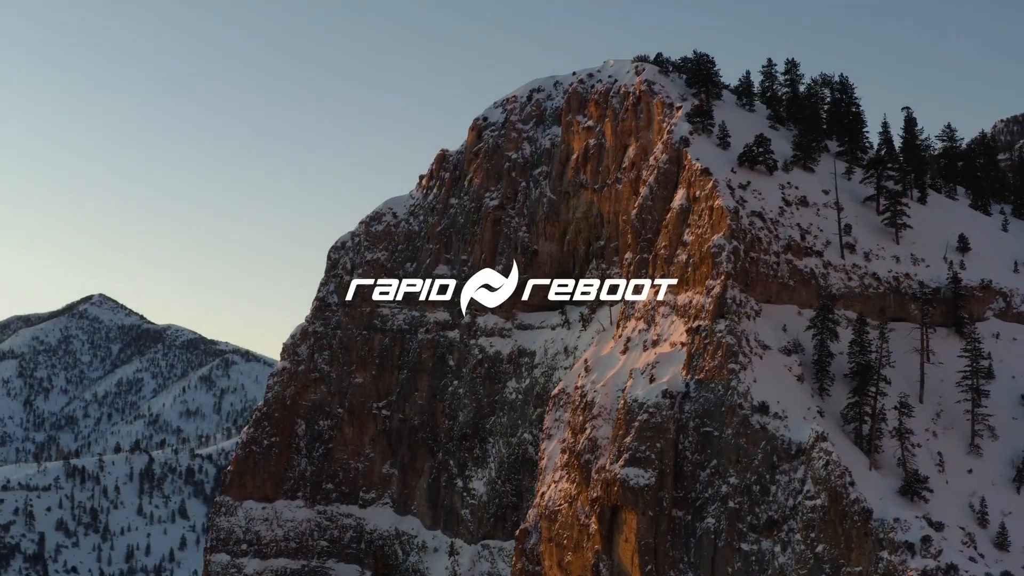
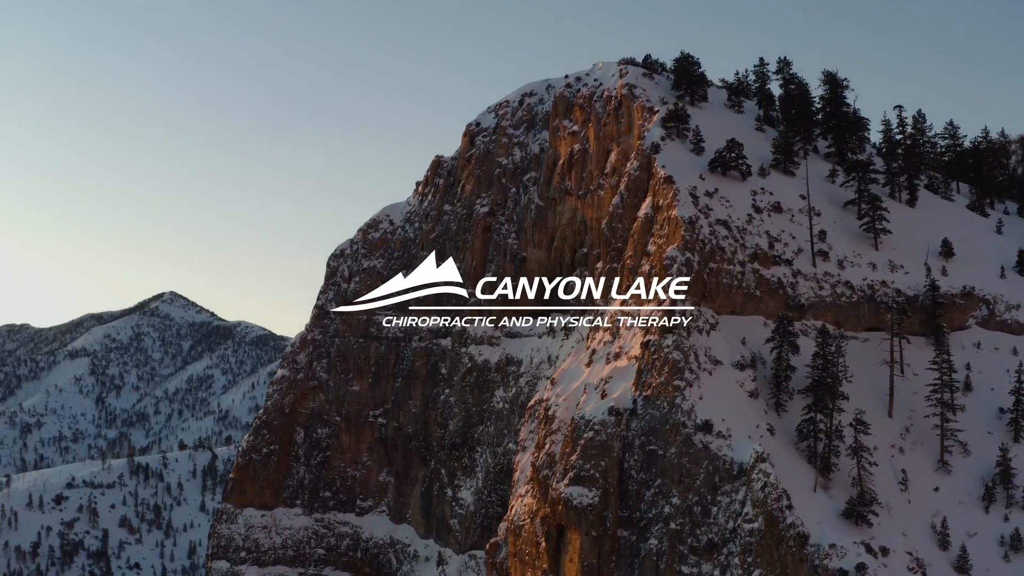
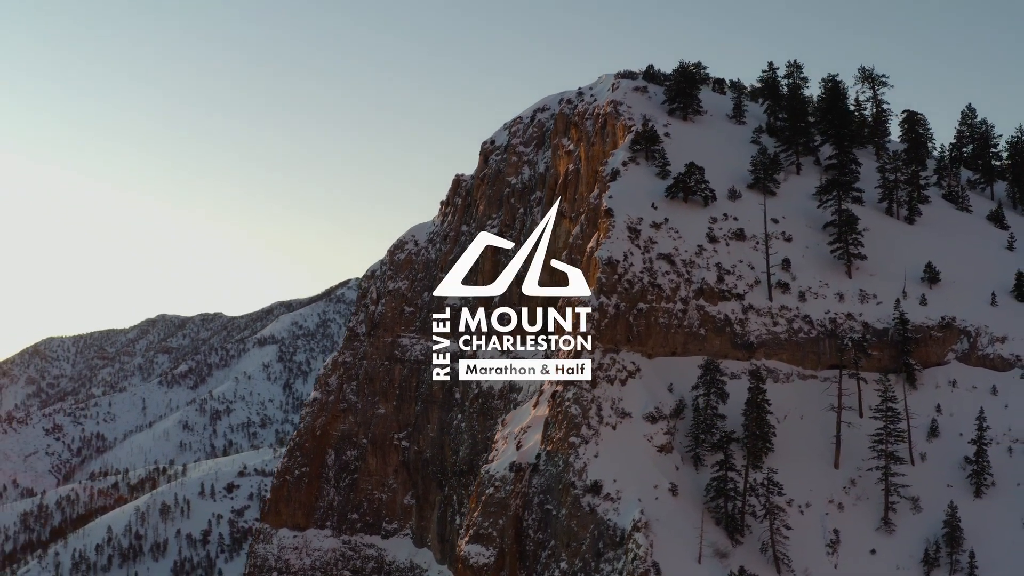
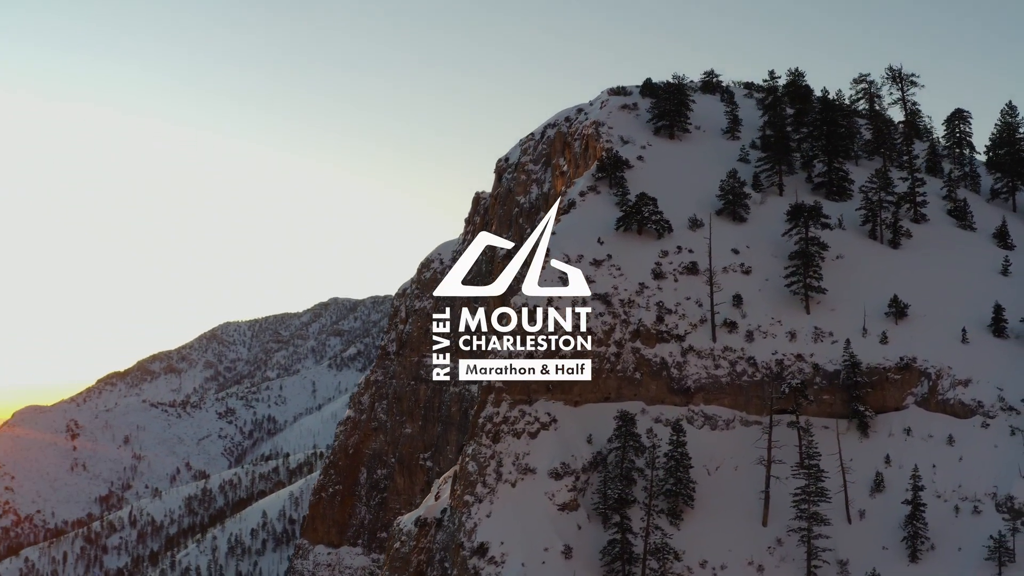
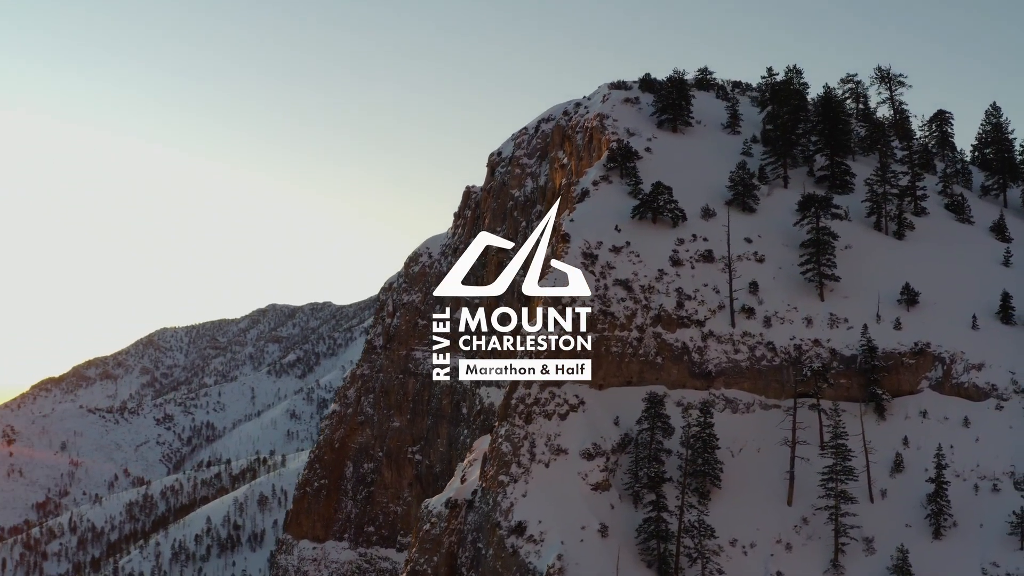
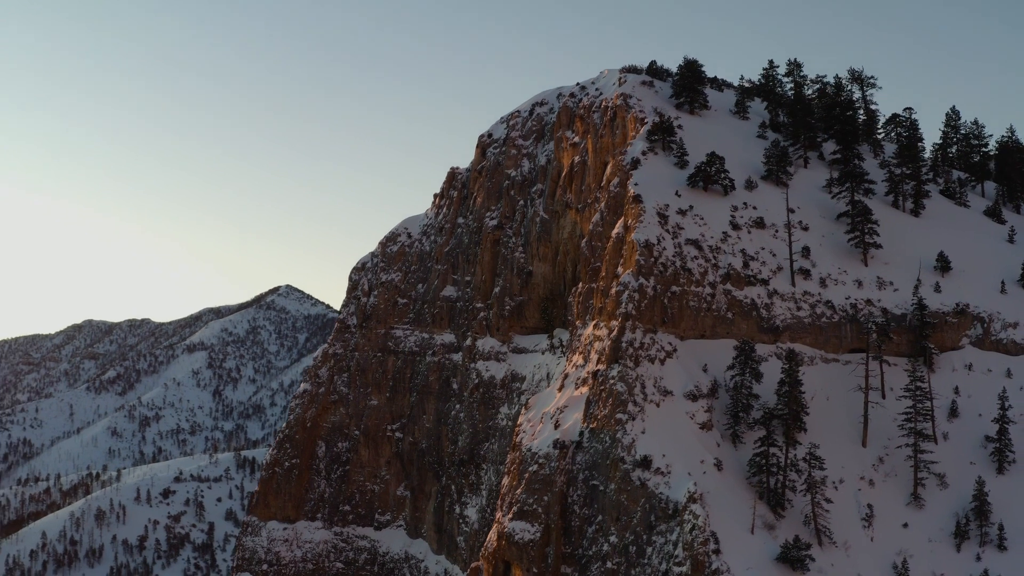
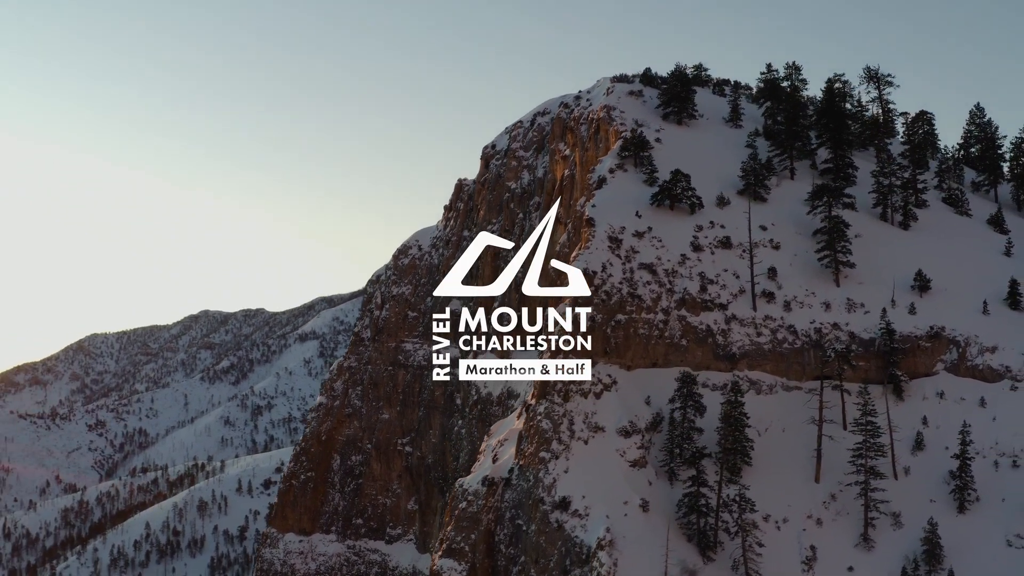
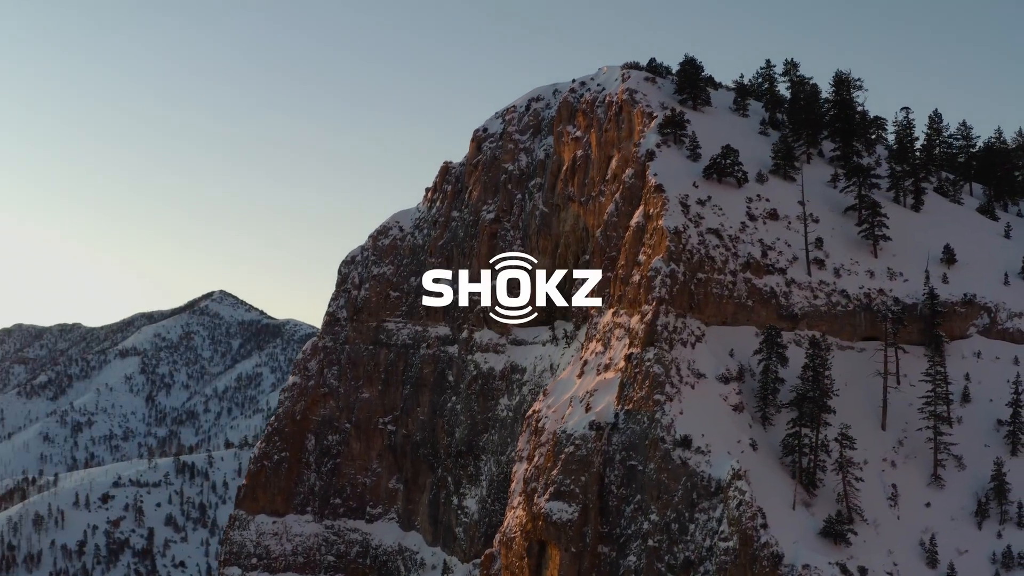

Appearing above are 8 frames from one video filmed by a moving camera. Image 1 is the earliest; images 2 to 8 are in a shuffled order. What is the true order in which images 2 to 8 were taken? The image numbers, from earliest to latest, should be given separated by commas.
2, 8, 6, 3, 7, 5, 4
